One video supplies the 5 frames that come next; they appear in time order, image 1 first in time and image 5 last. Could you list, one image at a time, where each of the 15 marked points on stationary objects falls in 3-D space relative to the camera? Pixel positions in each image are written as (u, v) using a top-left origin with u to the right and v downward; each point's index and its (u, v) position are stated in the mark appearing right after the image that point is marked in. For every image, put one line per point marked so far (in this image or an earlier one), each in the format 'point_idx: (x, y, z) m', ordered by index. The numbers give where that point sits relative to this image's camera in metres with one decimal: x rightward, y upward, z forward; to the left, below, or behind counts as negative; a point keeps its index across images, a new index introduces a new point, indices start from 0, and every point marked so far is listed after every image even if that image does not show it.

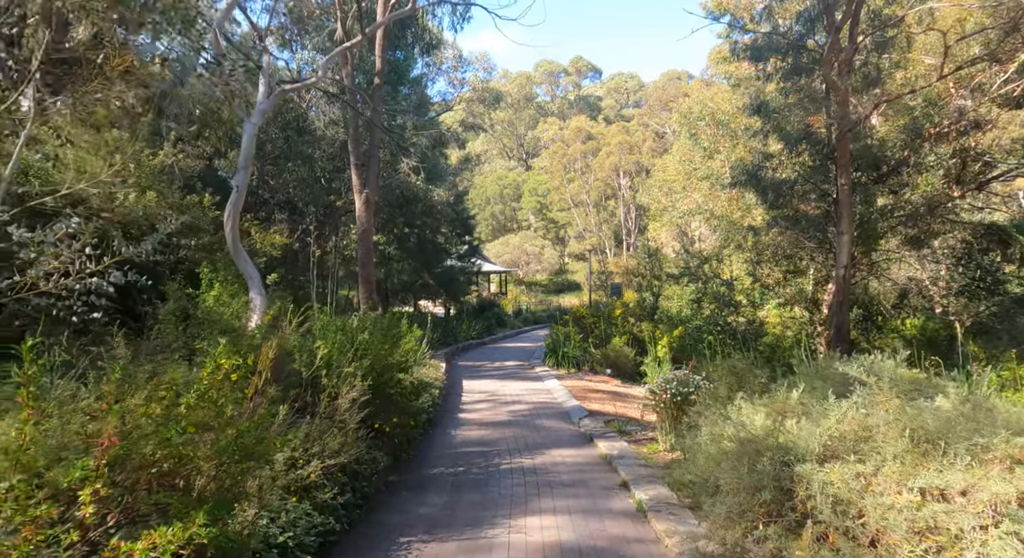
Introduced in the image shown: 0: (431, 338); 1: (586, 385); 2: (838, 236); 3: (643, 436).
0: (-1.7, -1.2, +14.0) m
1: (+1.2, -1.7, +10.8) m
2: (+6.3, +0.8, +13.4) m
3: (+1.2, -1.5, +6.6) m
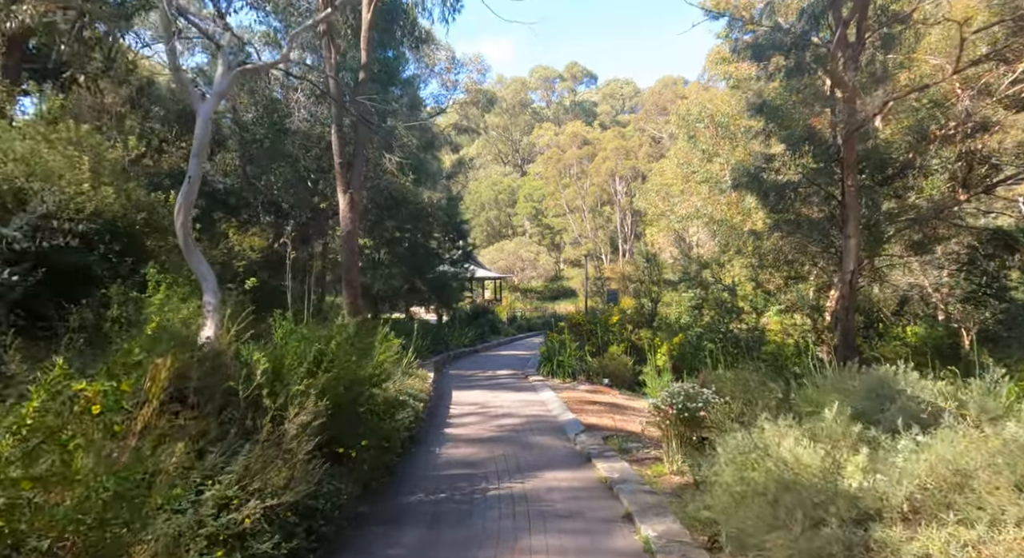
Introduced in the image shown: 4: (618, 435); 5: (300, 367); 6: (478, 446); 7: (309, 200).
0: (-1.8, -1.3, +13.4) m
1: (+1.0, -1.7, +10.2) m
2: (+6.2, +0.7, +12.8) m
3: (+1.2, -1.5, +6.0) m
4: (+1.1, -1.6, +7.1) m
5: (-1.3, -0.6, +4.3) m
6: (-0.3, -1.6, +6.6) m
7: (-5.0, +1.9, +17.0) m
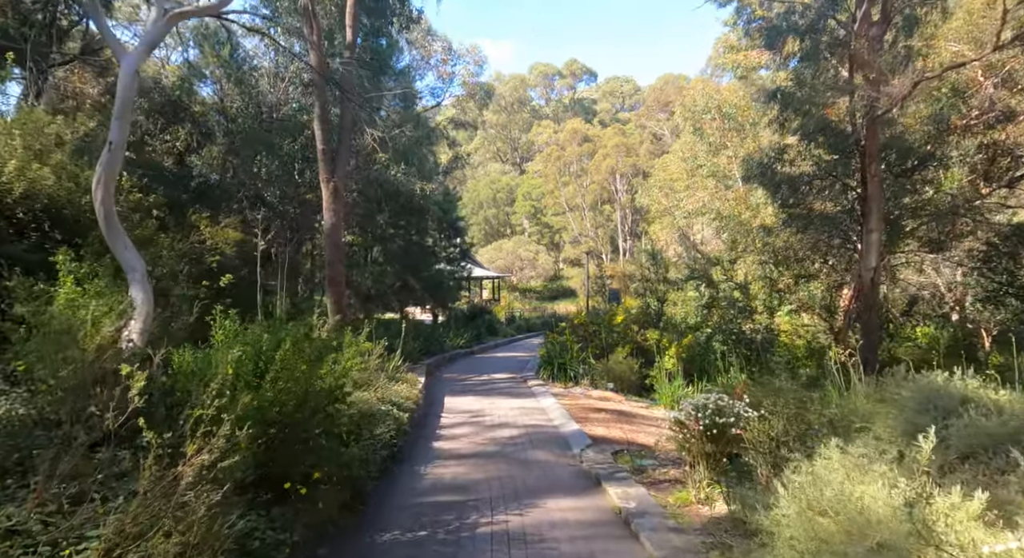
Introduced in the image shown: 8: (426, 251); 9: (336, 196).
0: (-1.8, -1.3, +12.5) m
1: (+1.0, -1.7, +9.4) m
2: (+6.2, +0.8, +12.0) m
3: (+1.1, -1.5, +5.1) m
4: (+1.1, -1.6, +6.3) m
5: (-1.3, -0.5, +3.4) m
6: (-0.4, -1.5, +5.8) m
7: (-5.0, +2.0, +16.2) m
8: (-2.5, +0.8, +19.5) m
9: (-2.7, +1.3, +10.6) m
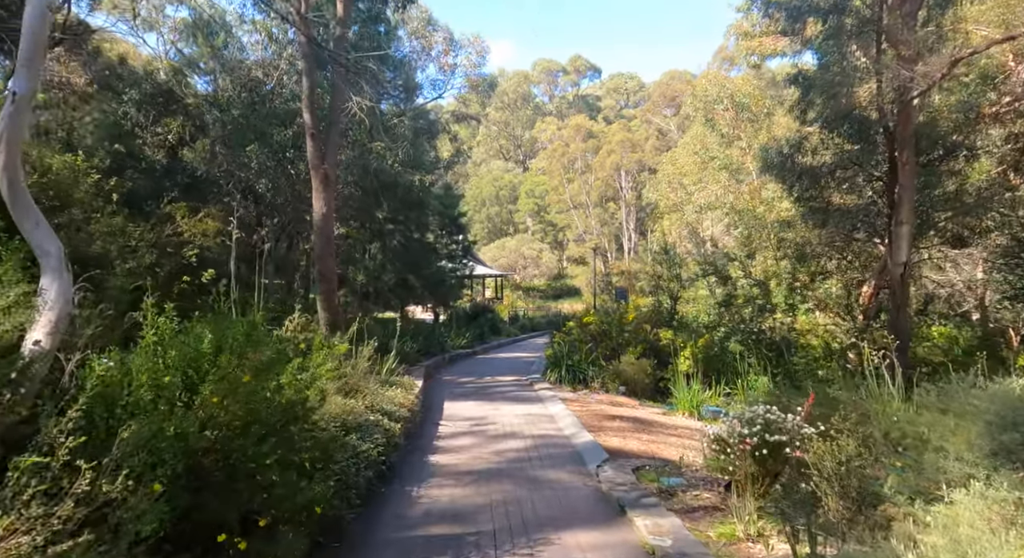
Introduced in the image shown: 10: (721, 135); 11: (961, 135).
0: (-1.8, -1.2, +11.8) m
1: (+1.1, -1.6, +8.6) m
2: (+6.2, +0.8, +11.2) m
3: (+1.2, -1.4, +4.4) m
4: (+1.2, -1.5, +5.5) m
5: (-1.3, -0.4, +2.6) m
6: (-0.3, -1.5, +5.0) m
7: (-5.0, +2.1, +15.4) m
8: (-2.3, +0.9, +18.8) m
9: (-2.6, +1.3, +9.9) m
10: (+5.9, +4.1, +19.6) m
11: (+8.2, +2.6, +12.5) m
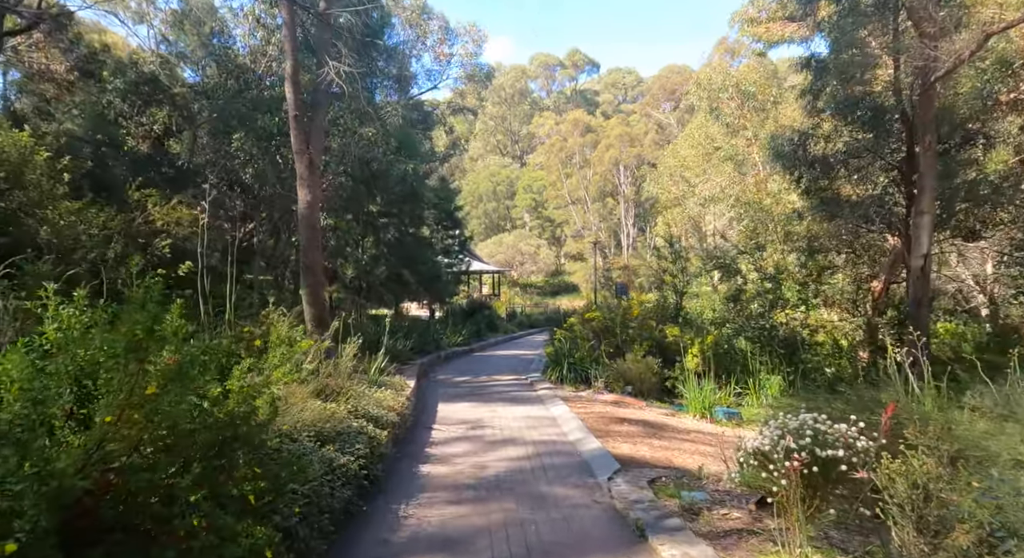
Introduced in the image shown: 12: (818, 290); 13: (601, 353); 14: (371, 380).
0: (-1.8, -1.1, +11.2) m
1: (+1.1, -1.5, +8.0) m
2: (+6.2, +0.9, +10.6) m
3: (+1.2, -1.3, +3.8) m
4: (+1.2, -1.4, +4.9) m
5: (-1.3, -0.4, +2.0) m
6: (-0.3, -1.4, +4.4) m
7: (-5.0, +2.2, +14.8) m
8: (-2.4, +1.0, +18.1) m
9: (-2.7, +1.4, +9.2) m
10: (+5.8, +4.2, +19.0) m
11: (+8.2, +2.7, +11.9) m
12: (+6.3, -0.2, +14.2) m
13: (+1.5, -1.3, +11.9) m
14: (-1.4, -1.0, +7.2) m
